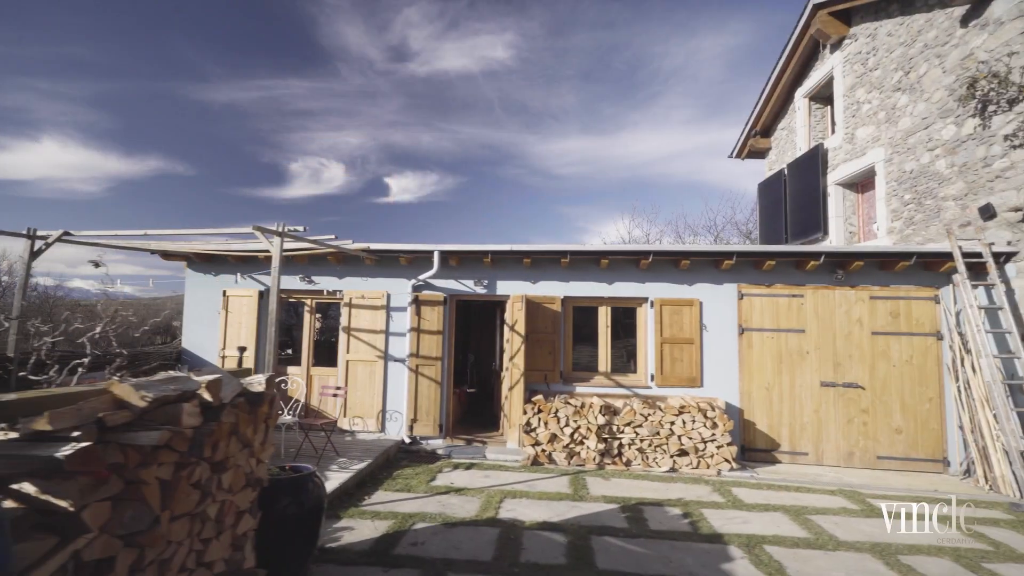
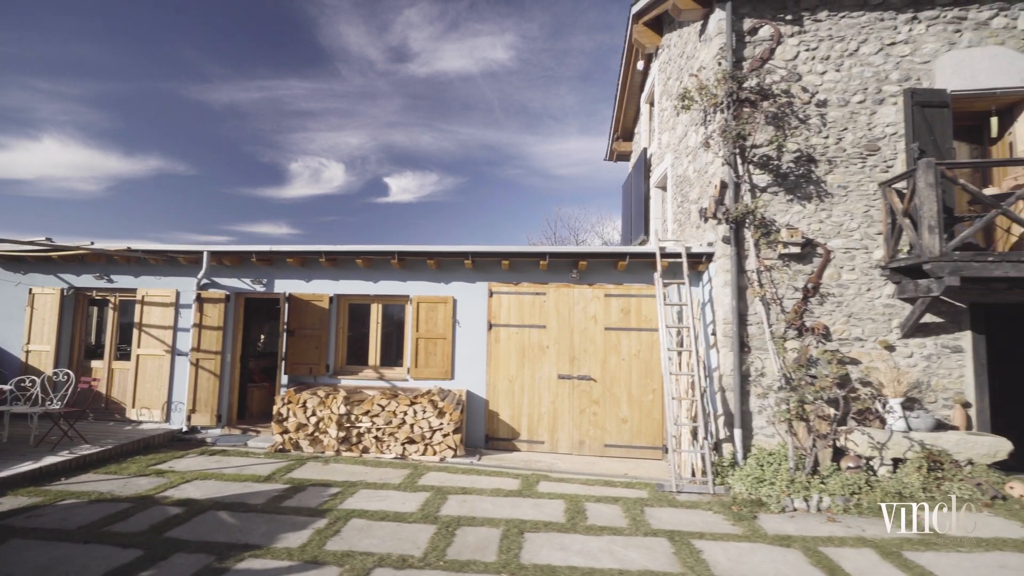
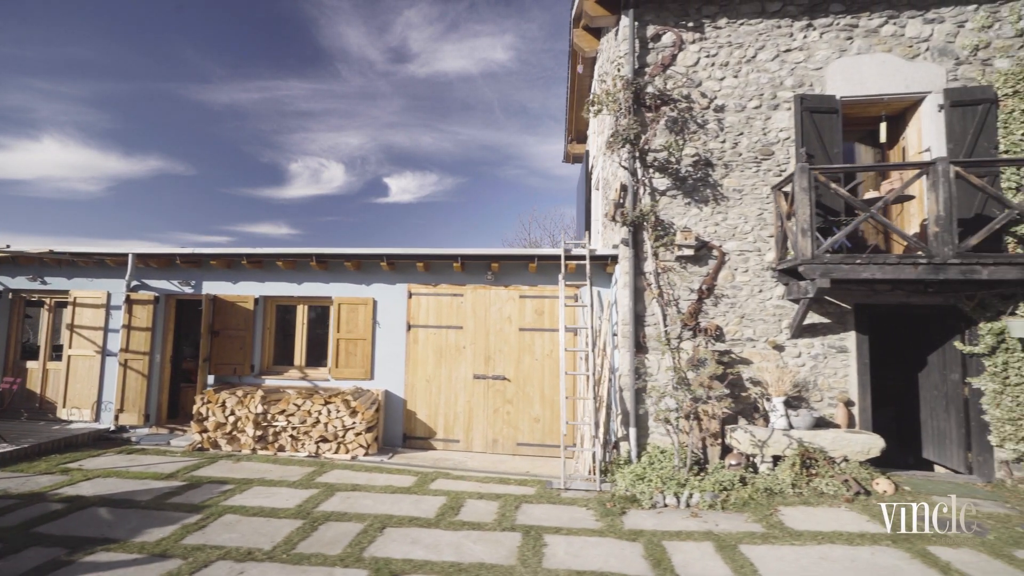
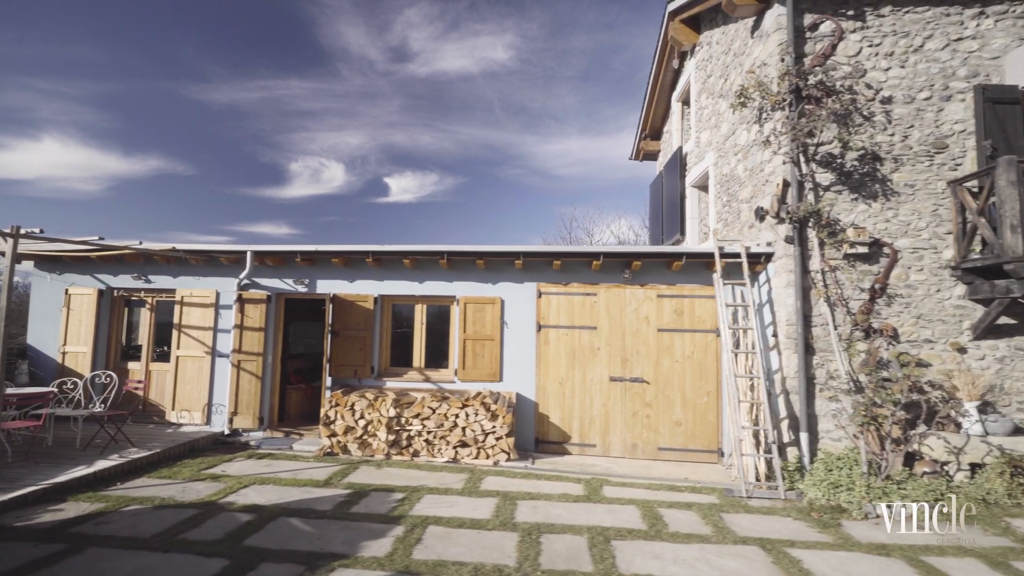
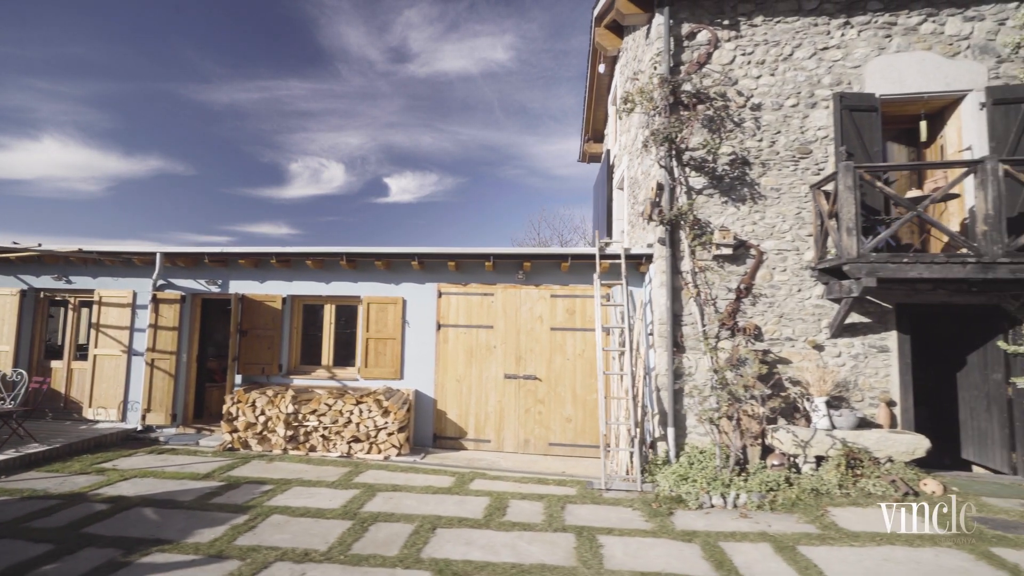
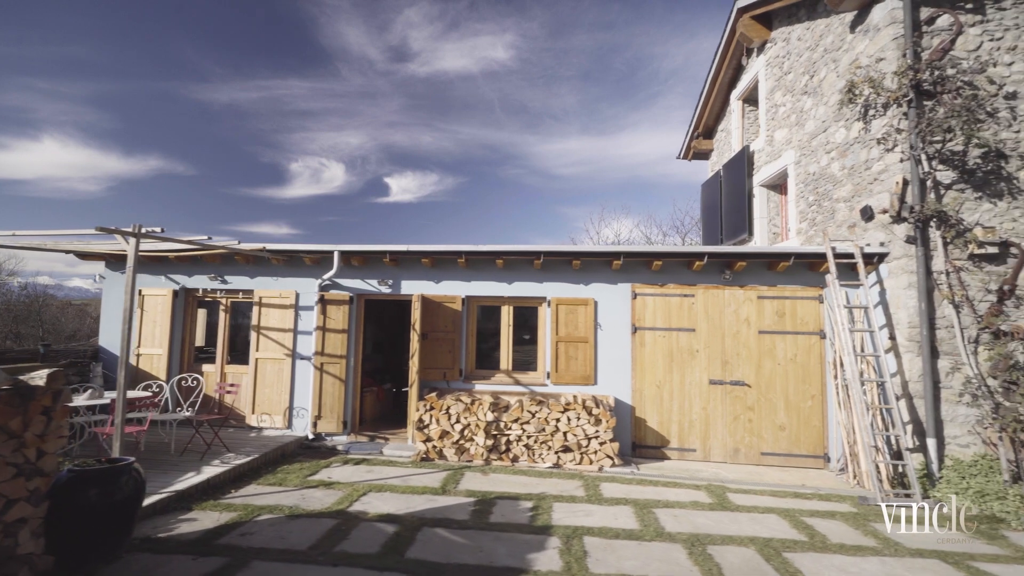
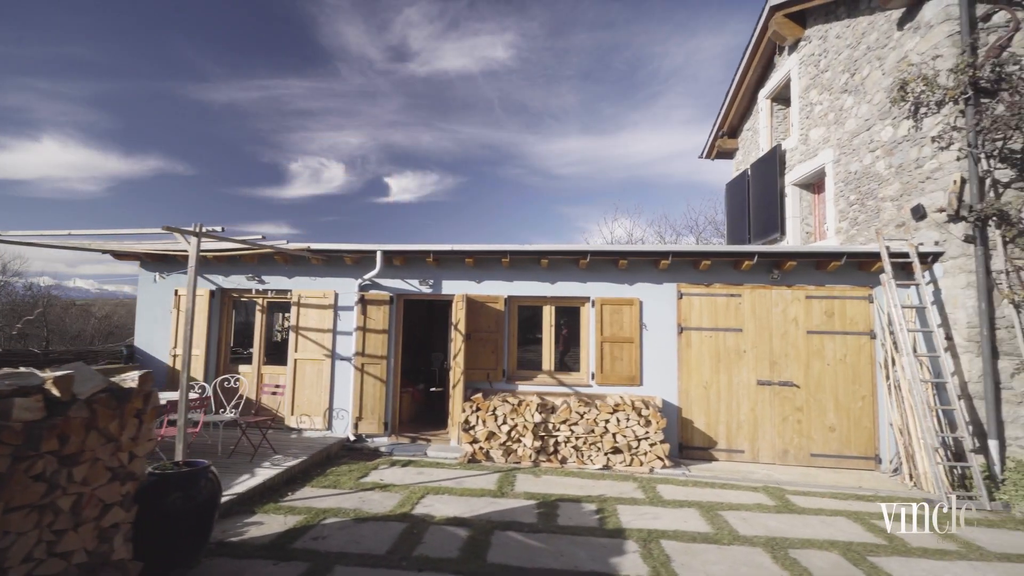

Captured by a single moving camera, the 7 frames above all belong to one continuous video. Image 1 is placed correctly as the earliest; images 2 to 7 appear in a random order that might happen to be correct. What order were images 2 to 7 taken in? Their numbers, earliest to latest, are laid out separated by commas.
7, 6, 4, 2, 5, 3
